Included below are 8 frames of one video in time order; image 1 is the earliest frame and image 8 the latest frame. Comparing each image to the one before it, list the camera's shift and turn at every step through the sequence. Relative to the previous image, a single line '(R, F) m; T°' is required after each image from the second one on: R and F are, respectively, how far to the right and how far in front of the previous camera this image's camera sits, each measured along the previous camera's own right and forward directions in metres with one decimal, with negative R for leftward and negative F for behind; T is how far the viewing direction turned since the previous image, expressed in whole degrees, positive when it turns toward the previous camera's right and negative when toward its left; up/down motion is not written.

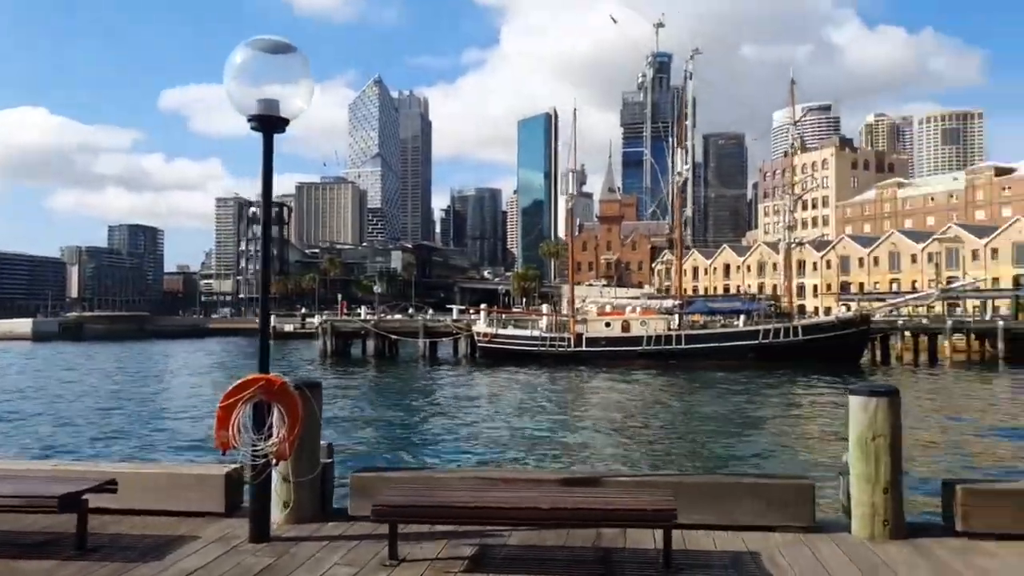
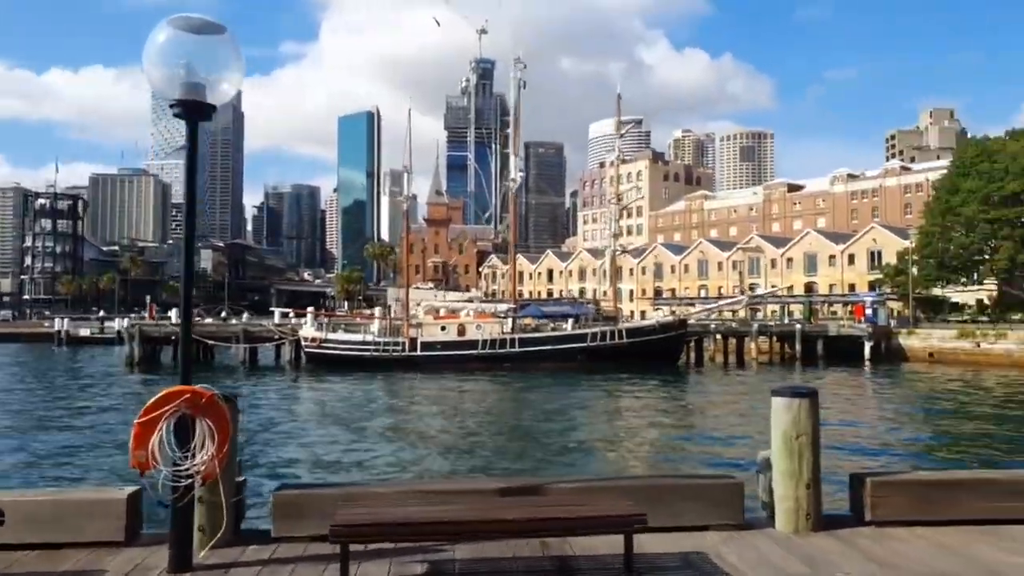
(-0.7, +0.2) m; +12°
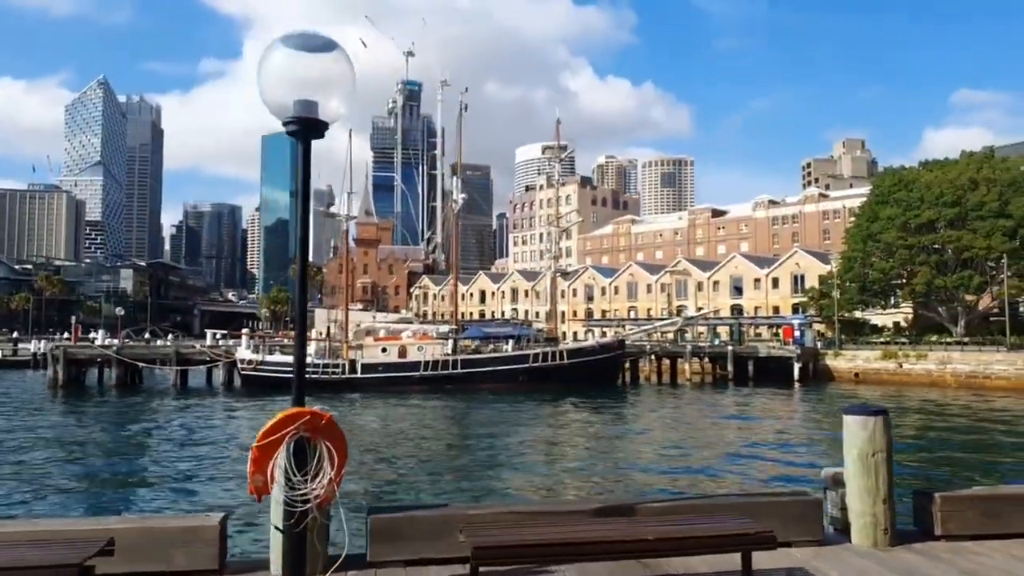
(-1.0, 0.0) m; +5°
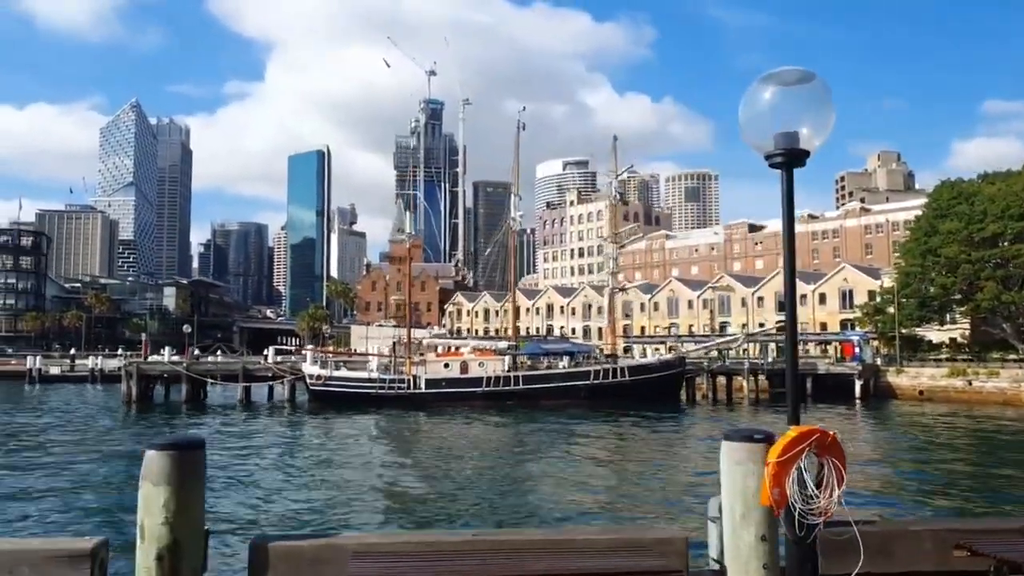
(-2.4, -0.3) m; -3°
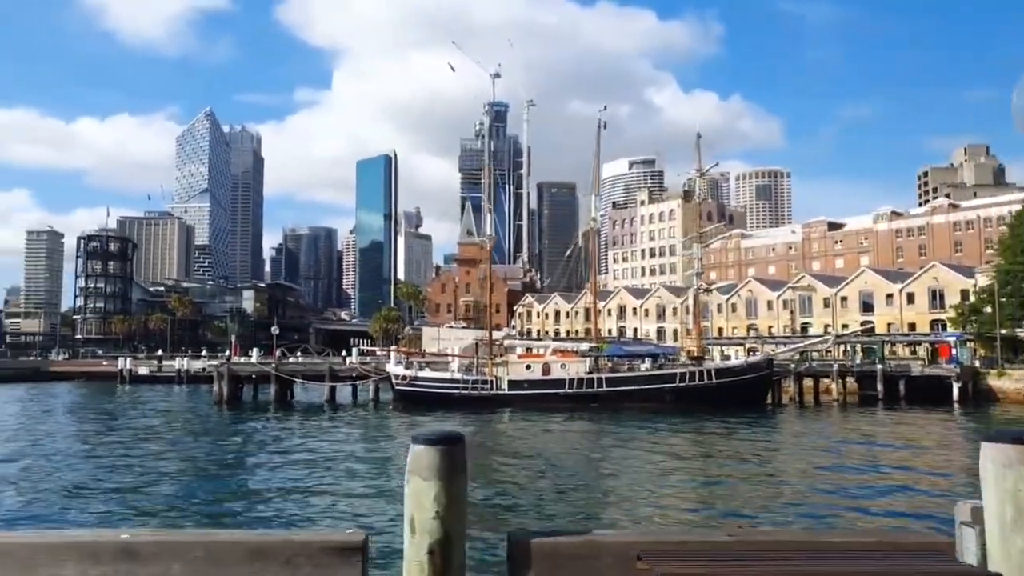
(-1.0, 0.0) m; -5°
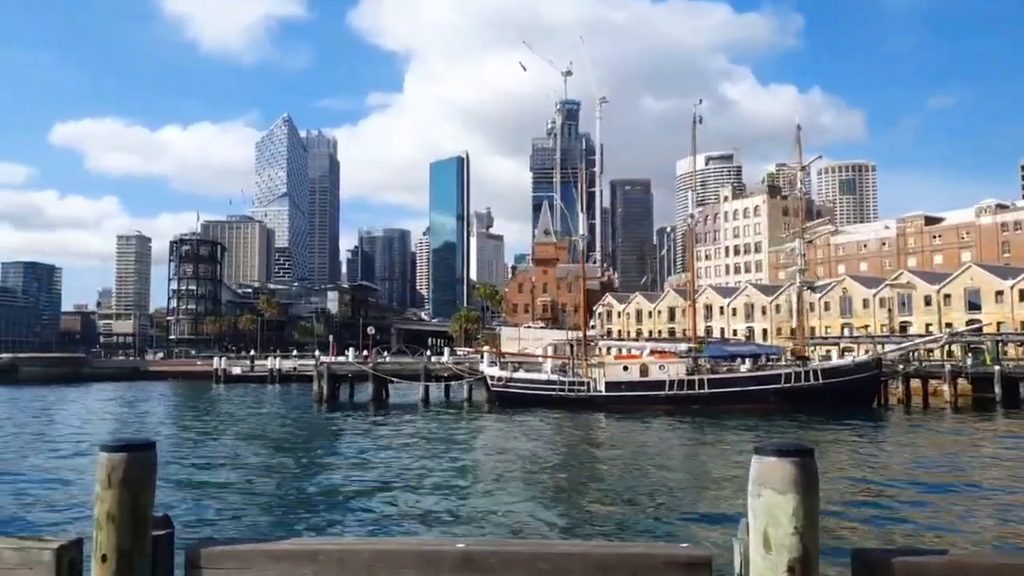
(-1.4, +0.1) m; -6°
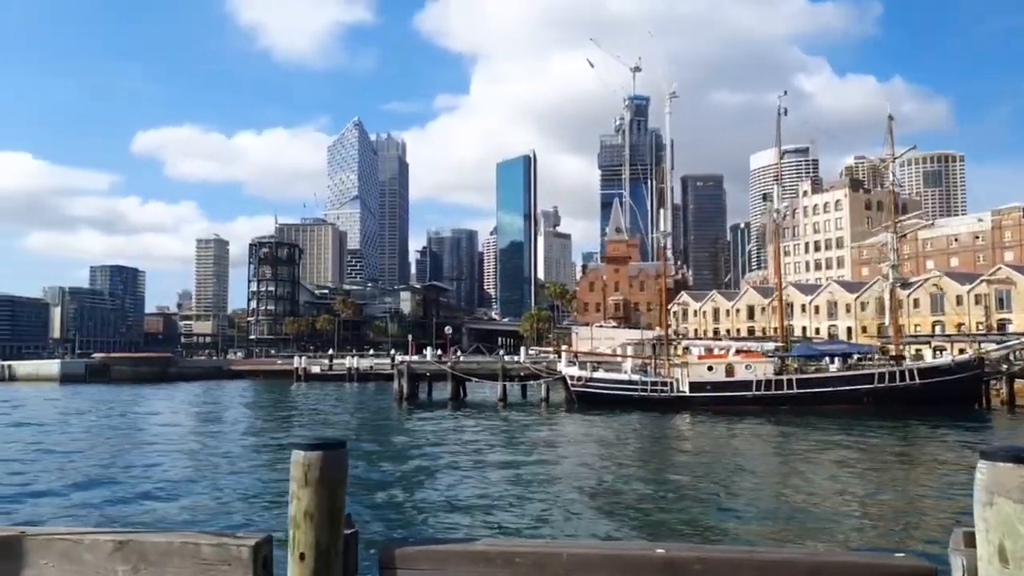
(-0.7, +0.1) m; -5°
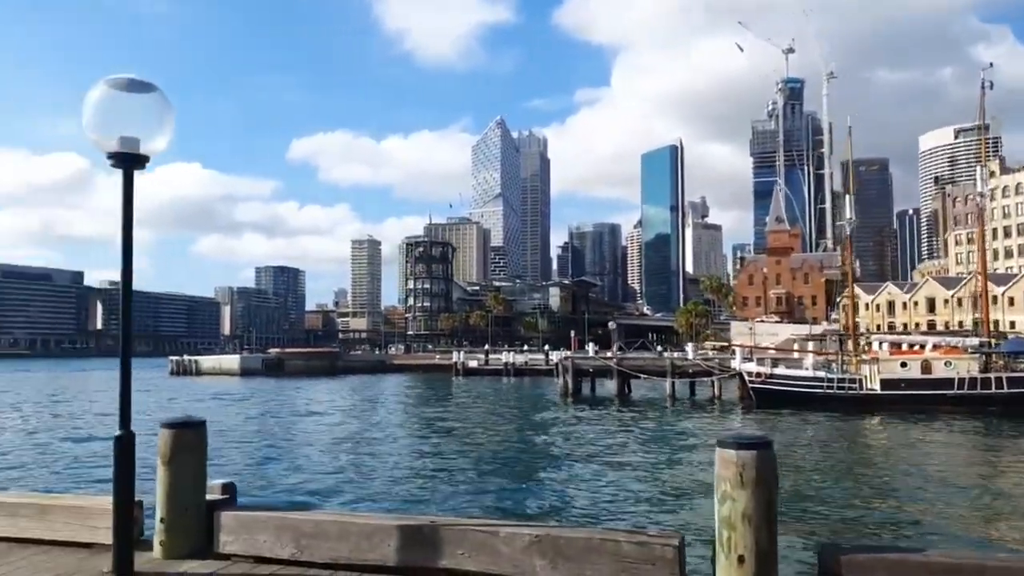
(-1.5, 0.0) m; -11°
